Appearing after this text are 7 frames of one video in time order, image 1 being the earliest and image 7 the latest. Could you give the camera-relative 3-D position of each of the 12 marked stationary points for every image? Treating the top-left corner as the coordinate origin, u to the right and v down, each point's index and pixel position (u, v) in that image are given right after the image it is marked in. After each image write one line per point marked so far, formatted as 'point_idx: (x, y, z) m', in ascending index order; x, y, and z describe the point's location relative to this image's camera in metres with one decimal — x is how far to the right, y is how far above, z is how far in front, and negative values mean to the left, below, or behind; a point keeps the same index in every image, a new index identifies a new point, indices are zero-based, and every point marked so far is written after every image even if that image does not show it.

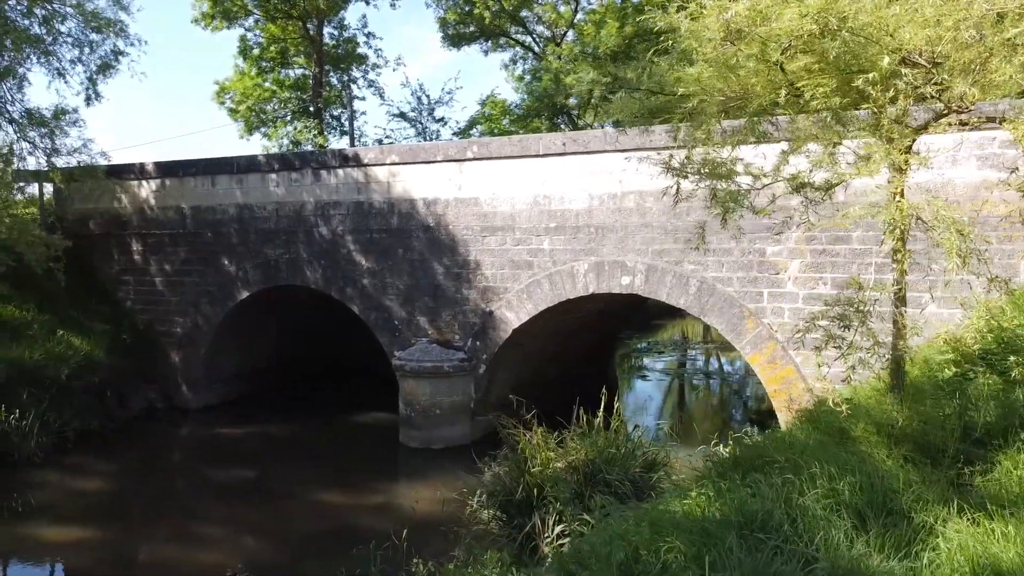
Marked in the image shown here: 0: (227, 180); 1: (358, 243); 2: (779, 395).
0: (-3.4, +1.3, +9.6) m
1: (-1.7, +0.5, +8.8) m
2: (+2.2, -0.9, +6.9) m
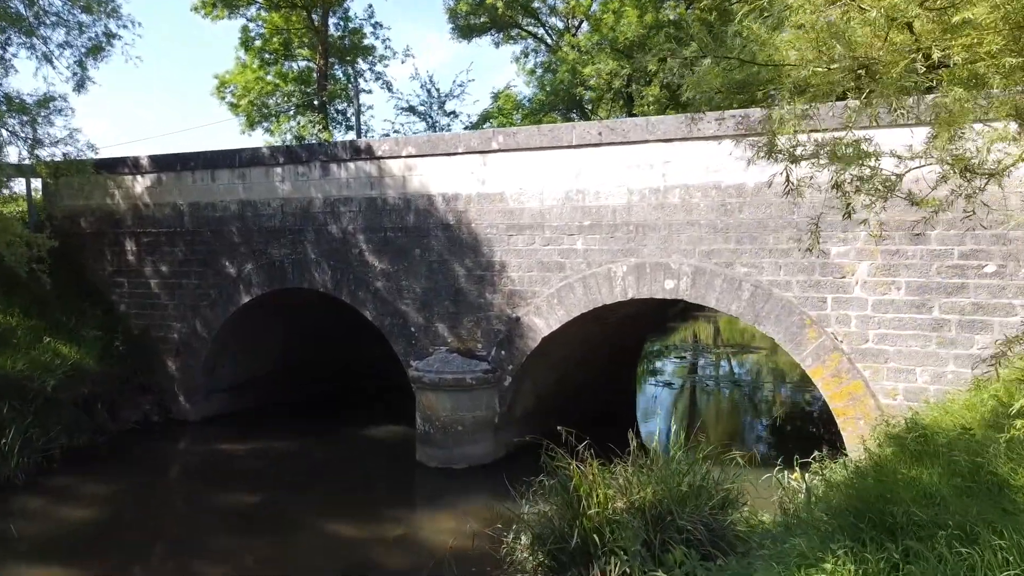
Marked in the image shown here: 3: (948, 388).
0: (-3.1, +1.2, +8.9) m
1: (-1.4, +0.4, +8.1) m
2: (+2.5, -0.9, +6.2) m
3: (+3.2, -0.7, +5.9) m
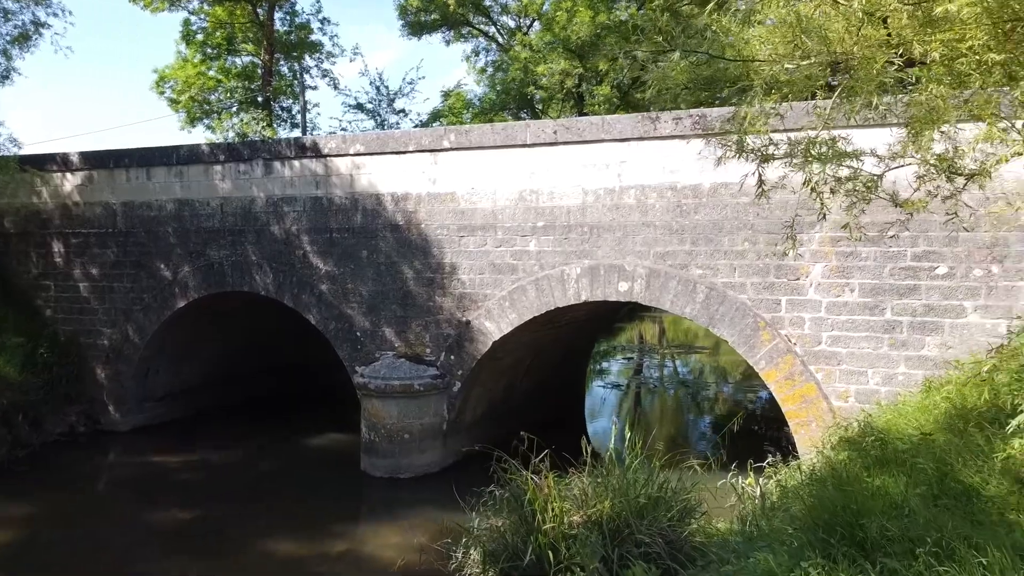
0: (-3.6, +1.2, +8.5) m
1: (-1.9, +0.4, +7.8) m
2: (+2.1, -1.0, +6.1) m
3: (+2.8, -0.7, +5.9) m
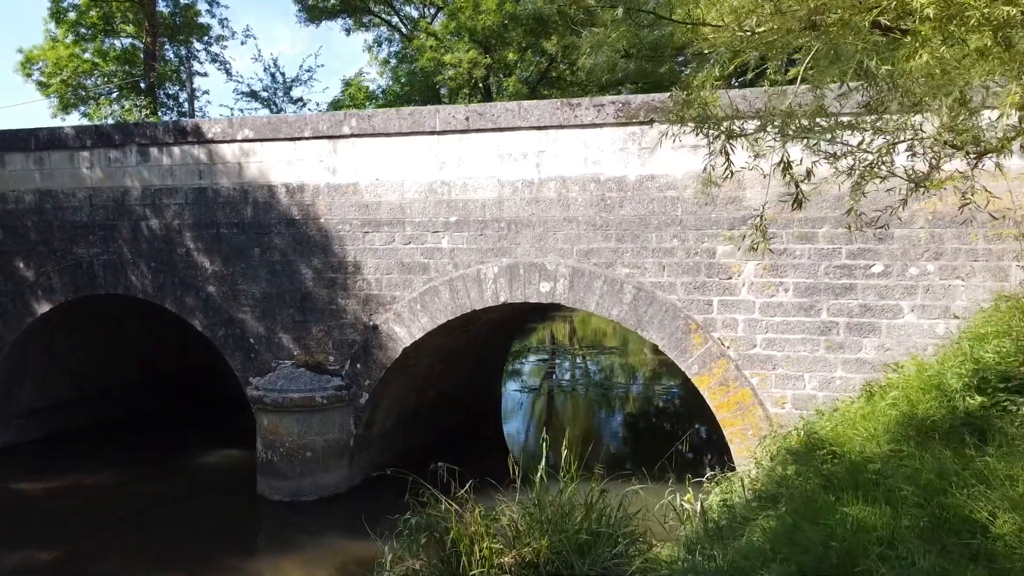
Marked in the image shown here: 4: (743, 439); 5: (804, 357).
0: (-4.5, +1.2, +7.4) m
1: (-2.7, +0.4, +7.0) m
2: (+1.5, -1.0, +5.7) m
3: (+2.2, -0.7, +5.6) m
4: (+1.6, -1.1, +5.7) m
5: (+2.0, -0.5, +5.6) m
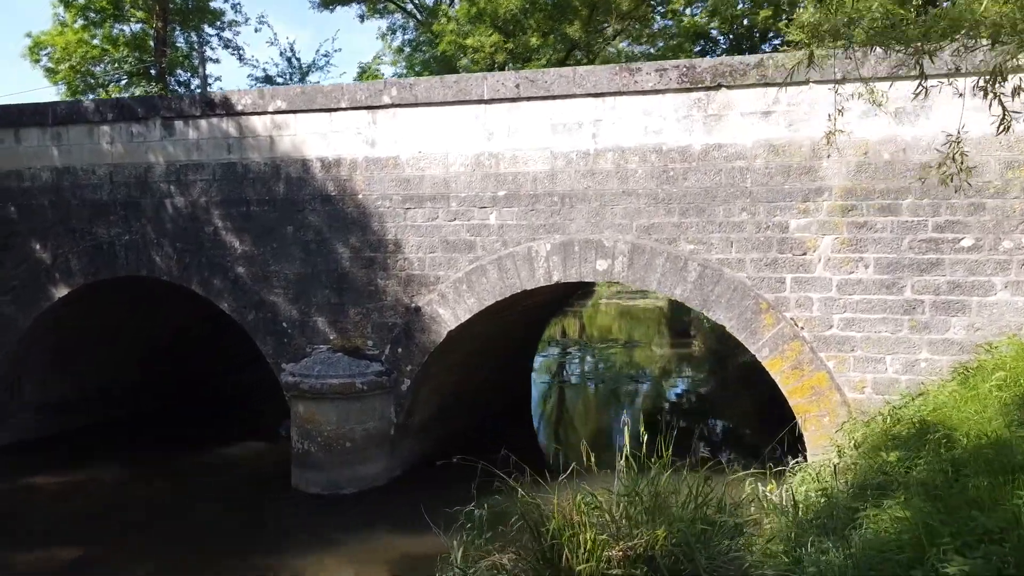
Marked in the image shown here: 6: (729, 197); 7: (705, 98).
0: (-4.1, +1.3, +7.0) m
1: (-2.3, +0.6, +6.6) m
2: (+1.9, -0.8, +5.4) m
3: (+2.6, -0.6, +5.2) m
4: (+2.0, -0.9, +5.3) m
5: (+2.4, -0.3, +5.2) m
6: (+1.5, +0.6, +5.5) m
7: (+1.3, +1.3, +5.5) m
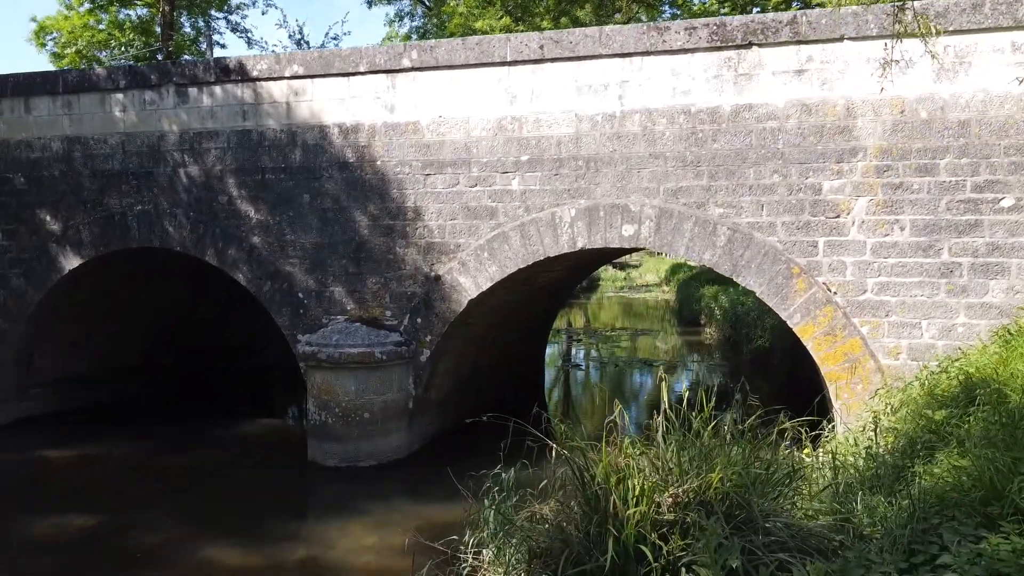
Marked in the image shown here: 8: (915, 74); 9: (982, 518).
0: (-3.9, +1.6, +6.9) m
1: (-2.1, +0.8, +6.4) m
2: (+2.1, -0.6, +5.2) m
3: (+2.8, -0.3, +5.1) m
4: (+2.2, -0.7, +5.2) m
5: (+2.6, -0.1, +5.1) m
6: (+1.6, +0.8, +5.3) m
7: (+1.5, +1.5, +5.3) m
8: (+2.5, +1.3, +5.1) m
9: (+1.4, -0.6, +2.3) m
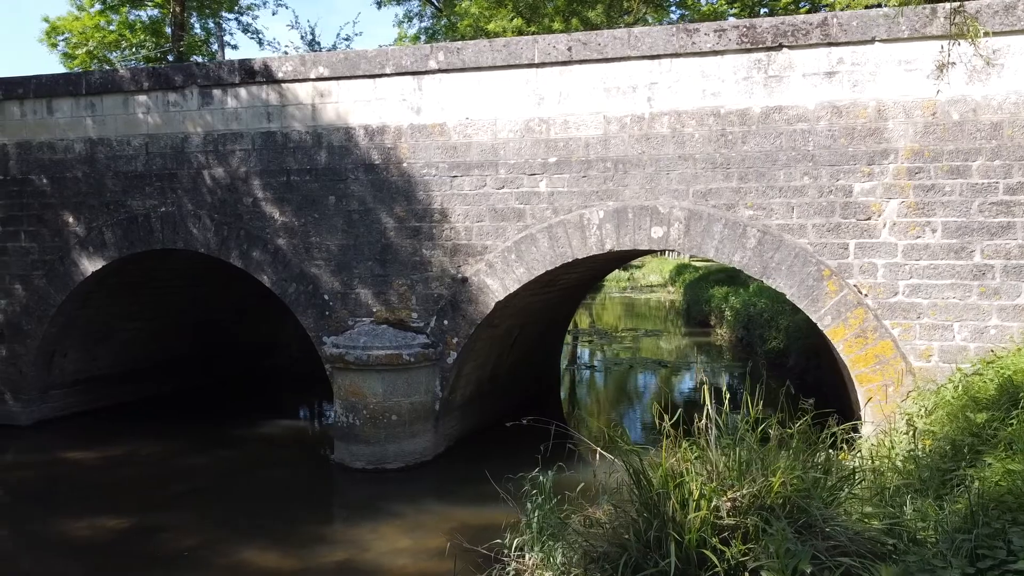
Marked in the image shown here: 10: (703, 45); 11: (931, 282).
0: (-3.7, +1.6, +6.9) m
1: (-1.9, +0.8, +6.4) m
2: (+2.3, -0.6, +5.2) m
3: (+3.0, -0.4, +5.1) m
4: (+2.4, -0.7, +5.2) m
5: (+2.8, -0.1, +5.1) m
6: (+1.8, +0.8, +5.3) m
7: (+1.7, +1.5, +5.3) m
8: (+2.7, +1.3, +5.1) m
9: (+1.6, -0.7, +2.3) m
10: (+1.3, +1.6, +5.4) m
11: (+2.6, 0.0, +5.1) m
